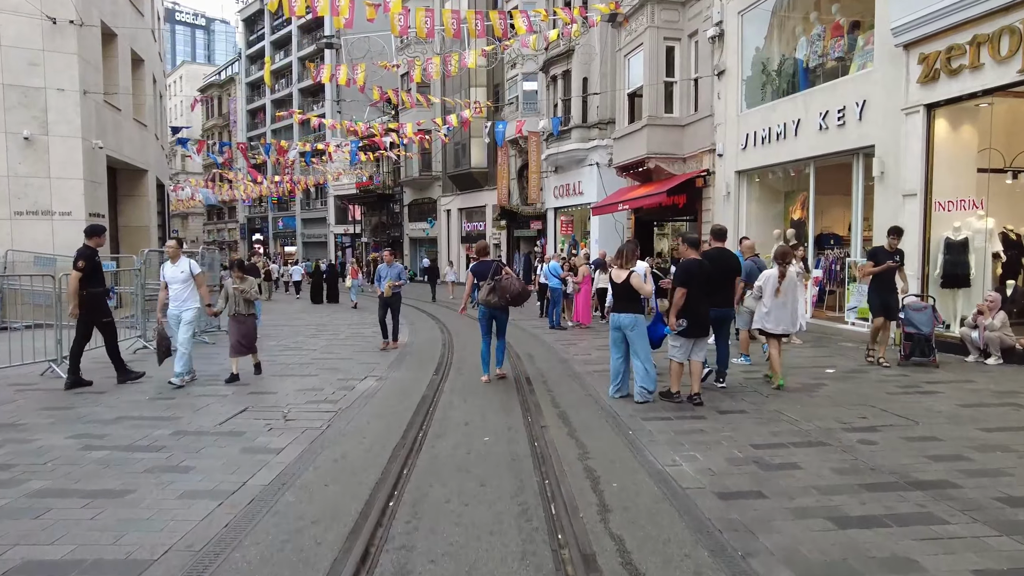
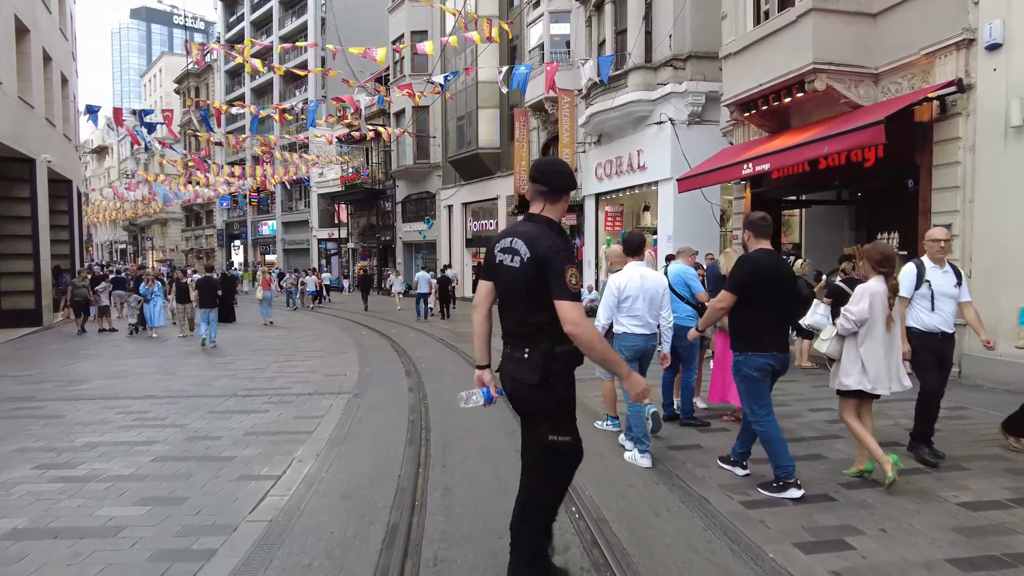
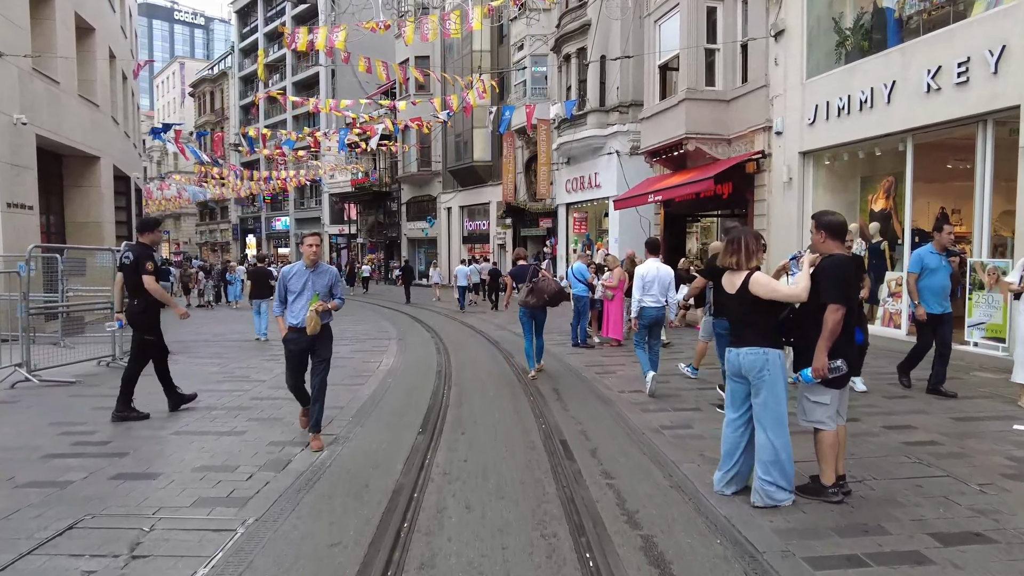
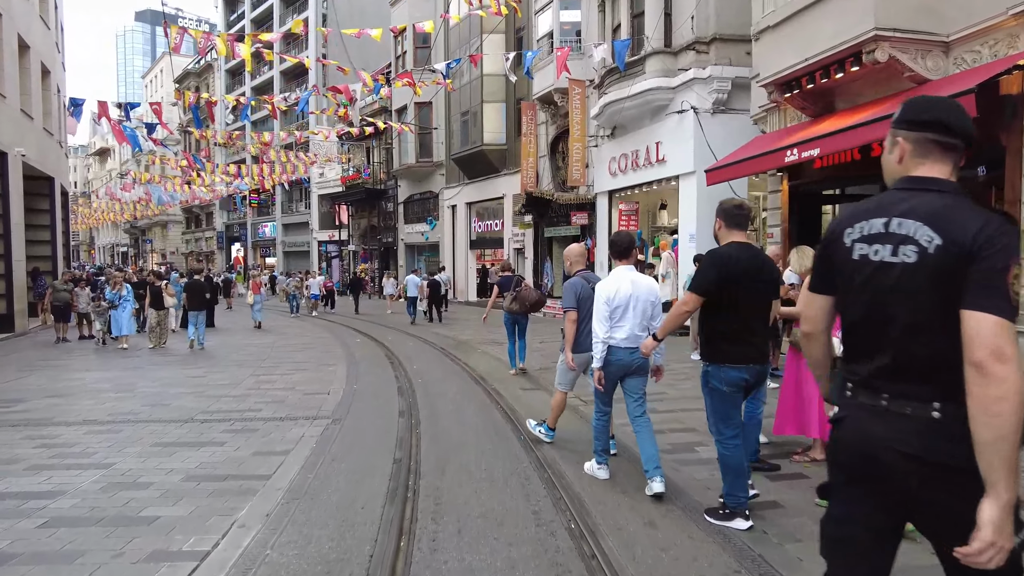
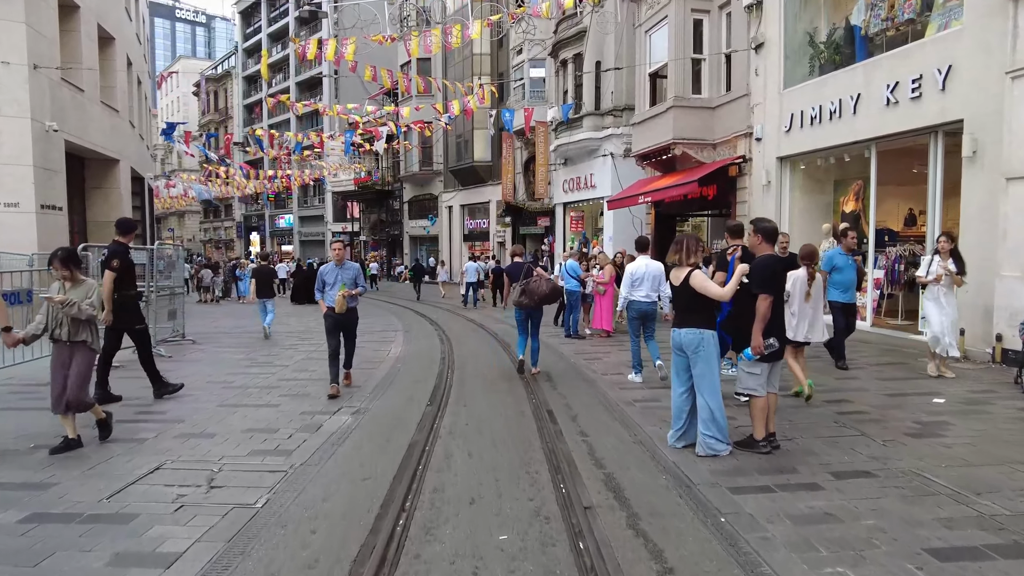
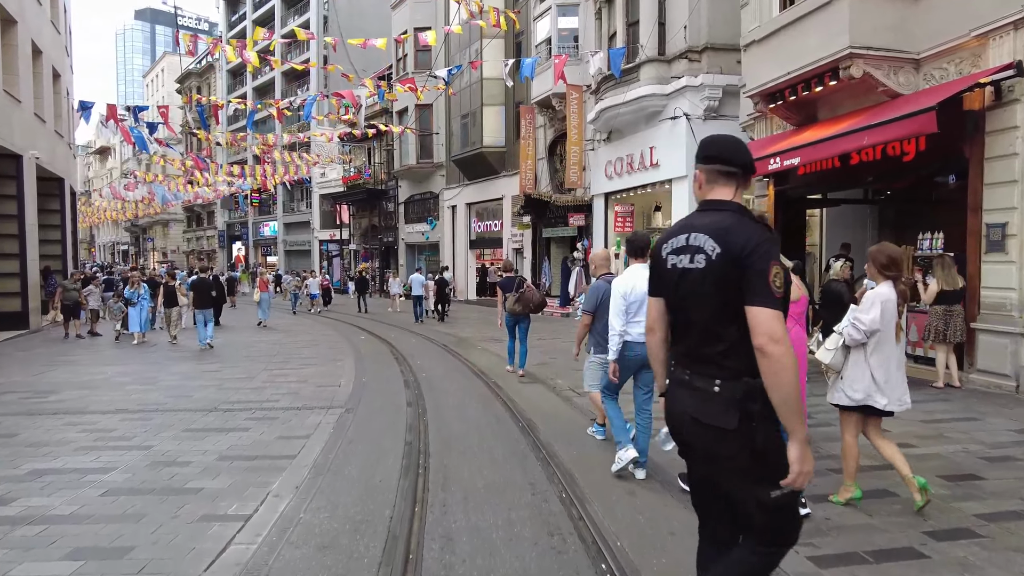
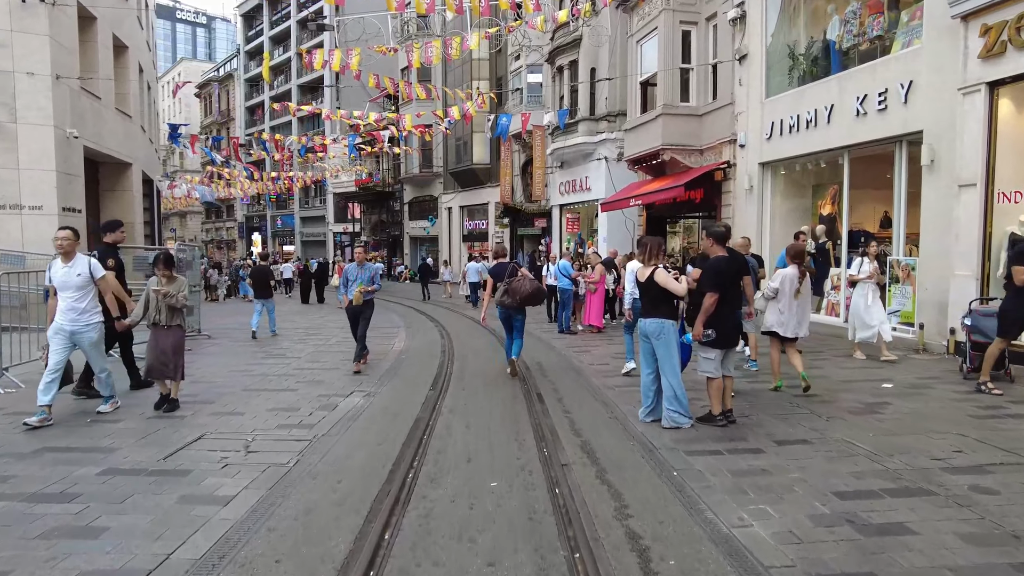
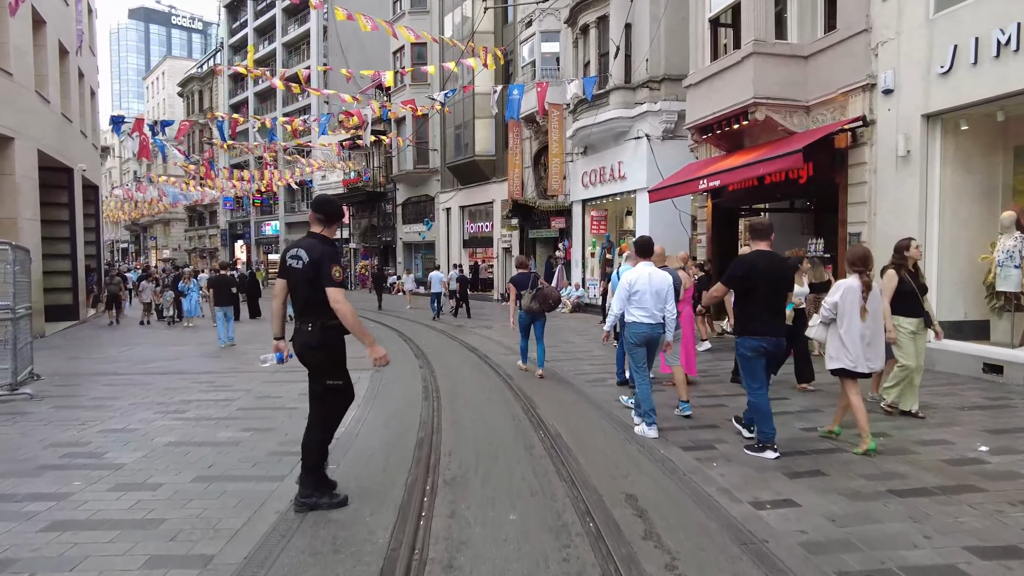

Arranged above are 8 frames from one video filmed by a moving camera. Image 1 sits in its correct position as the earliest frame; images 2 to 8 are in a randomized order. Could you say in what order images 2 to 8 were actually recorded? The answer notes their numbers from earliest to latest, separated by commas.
7, 5, 3, 8, 2, 6, 4
